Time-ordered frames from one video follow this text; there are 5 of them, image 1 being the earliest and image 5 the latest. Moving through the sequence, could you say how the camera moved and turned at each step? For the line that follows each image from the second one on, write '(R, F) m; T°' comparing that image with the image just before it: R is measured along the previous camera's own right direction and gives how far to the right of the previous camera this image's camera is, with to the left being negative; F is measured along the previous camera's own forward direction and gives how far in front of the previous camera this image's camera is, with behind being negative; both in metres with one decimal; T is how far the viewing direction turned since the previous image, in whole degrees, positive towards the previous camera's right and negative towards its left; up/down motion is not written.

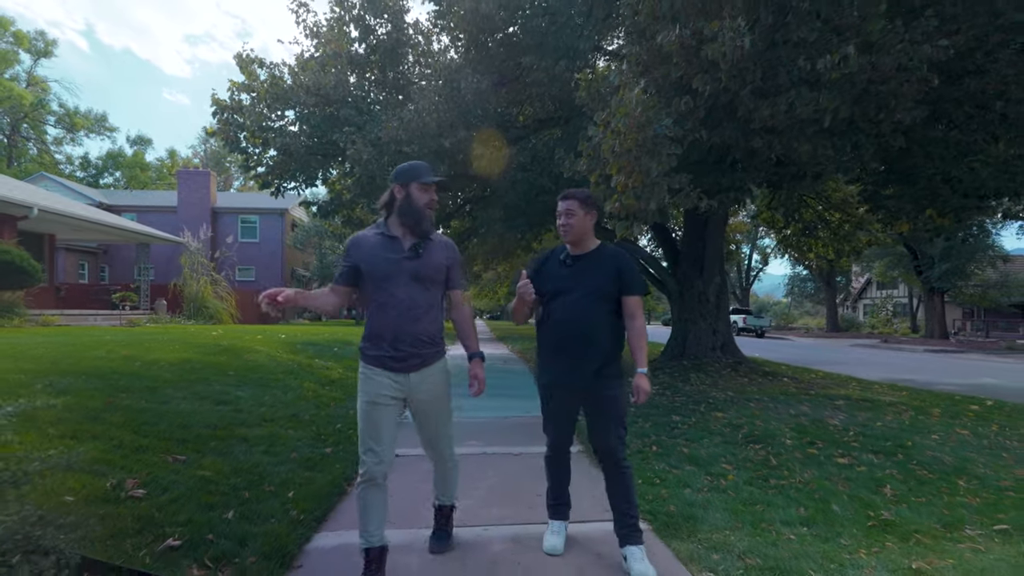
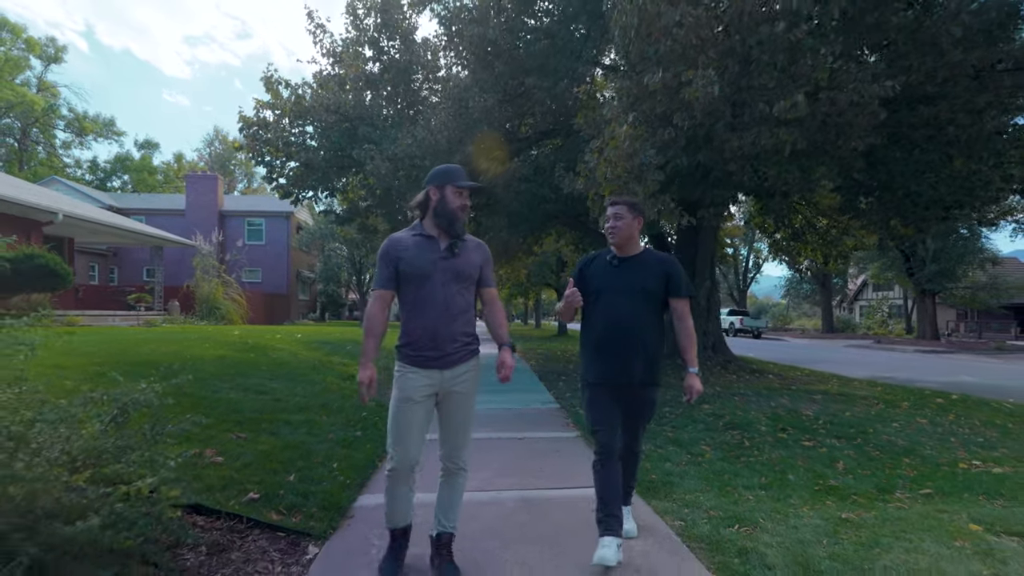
(-0.1, -1.0) m; 0°
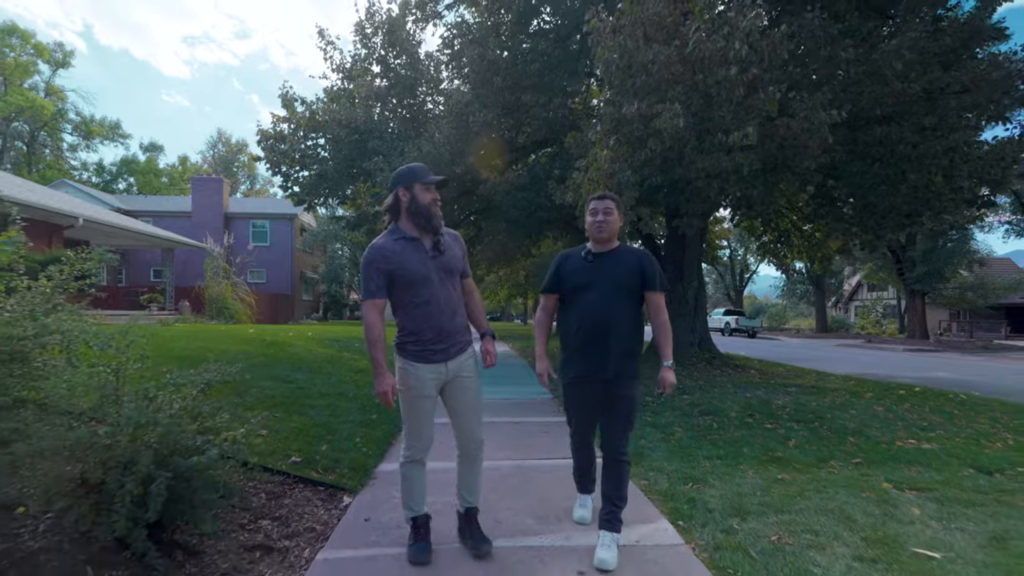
(0.0, -1.0) m; 0°
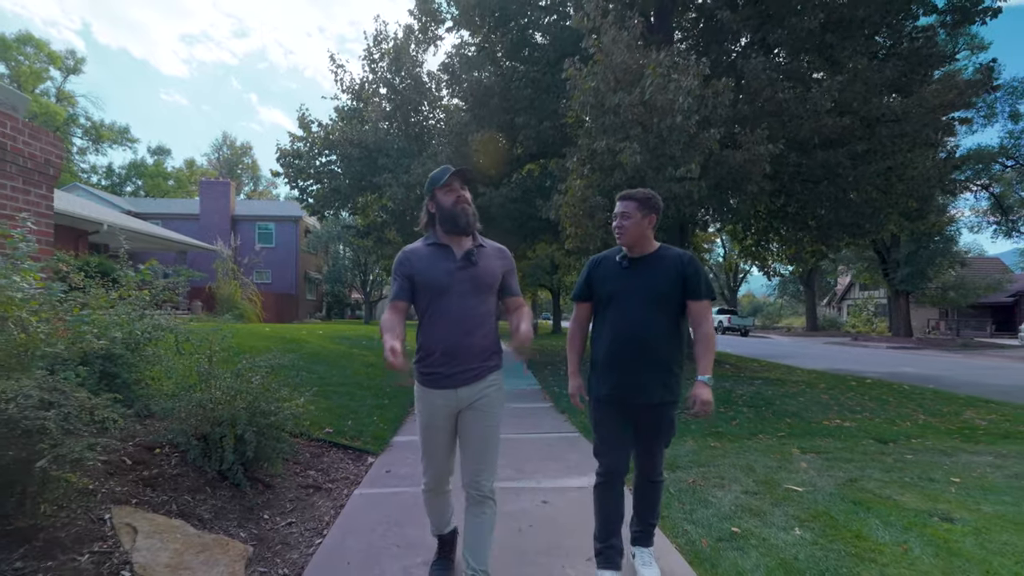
(+0.1, -1.5) m; 0°
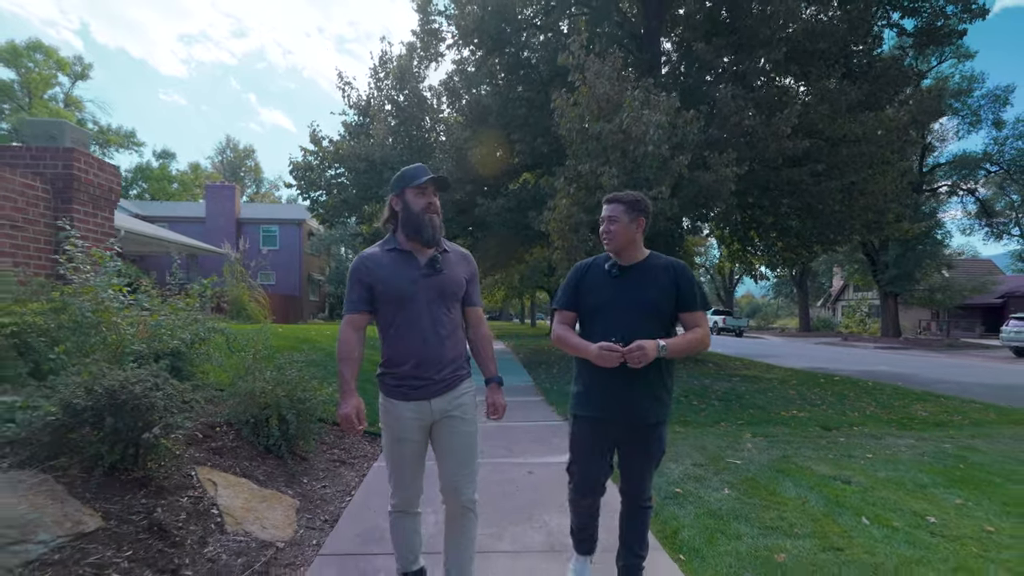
(+0.1, -1.2) m; 0°
